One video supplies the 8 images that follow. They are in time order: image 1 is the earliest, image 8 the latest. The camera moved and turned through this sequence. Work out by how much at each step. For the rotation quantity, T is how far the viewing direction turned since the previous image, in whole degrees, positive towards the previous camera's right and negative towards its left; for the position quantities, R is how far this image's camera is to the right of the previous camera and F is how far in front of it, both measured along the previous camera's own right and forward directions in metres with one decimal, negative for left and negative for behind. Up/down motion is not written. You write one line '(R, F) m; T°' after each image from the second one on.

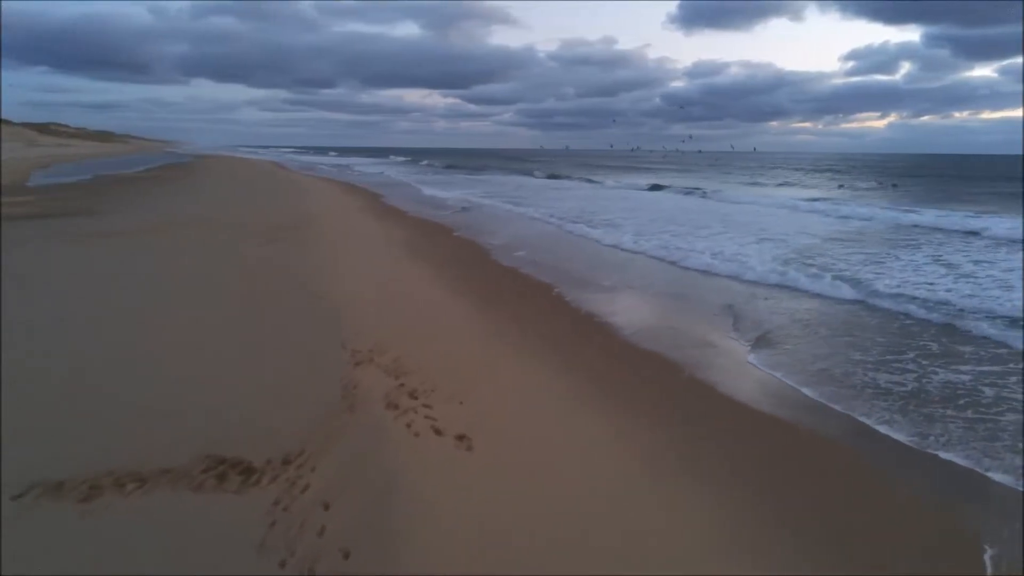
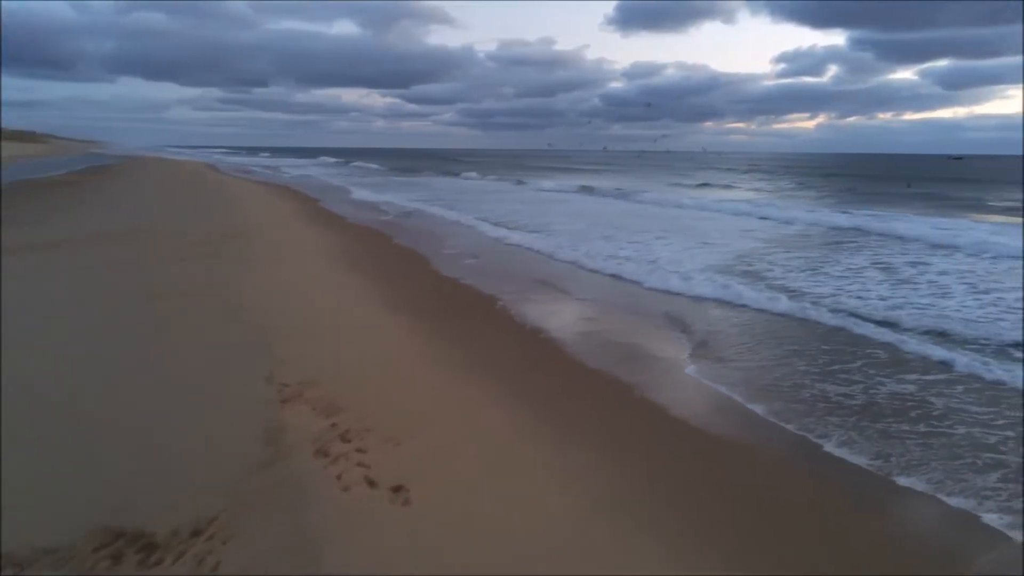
(0.0, +0.3) m; +4°
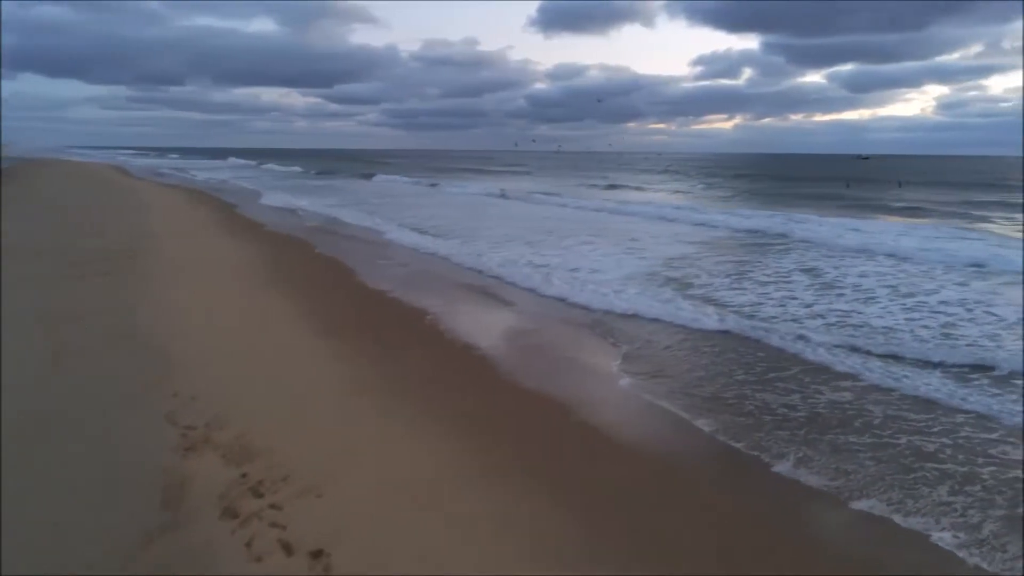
(0.0, +0.3) m; +5°
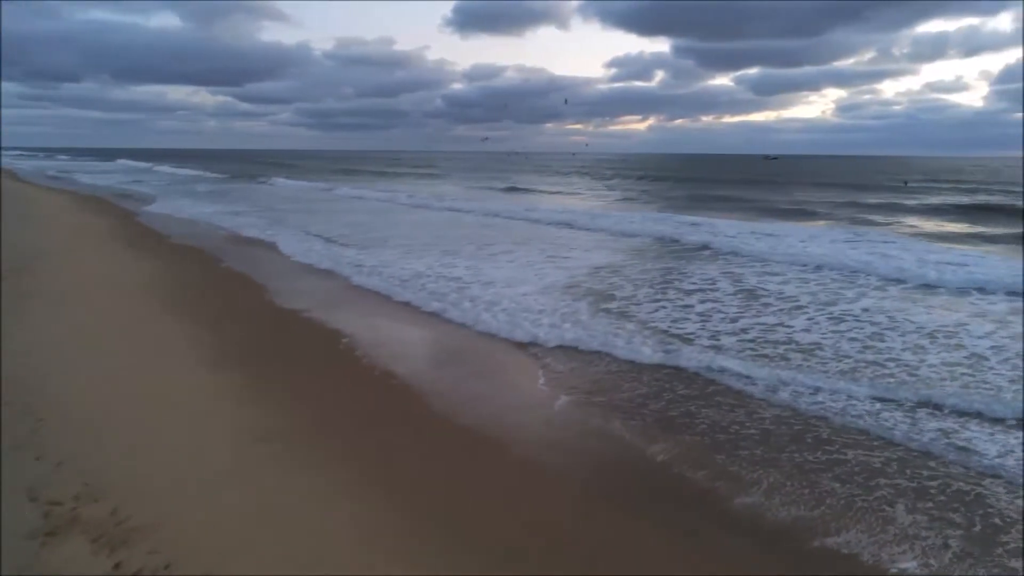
(0.0, +0.4) m; +6°
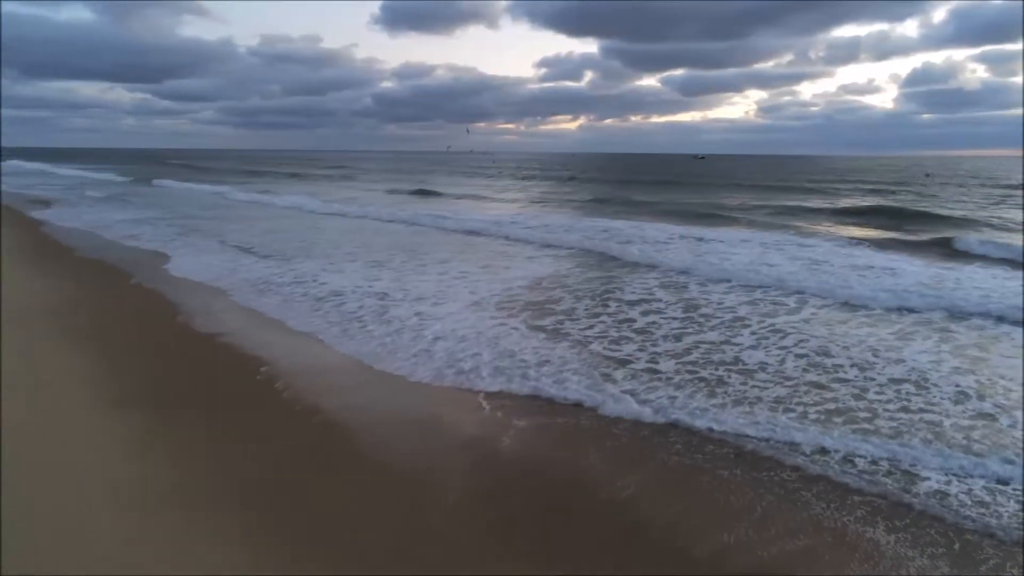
(0.0, +0.5) m; +5°
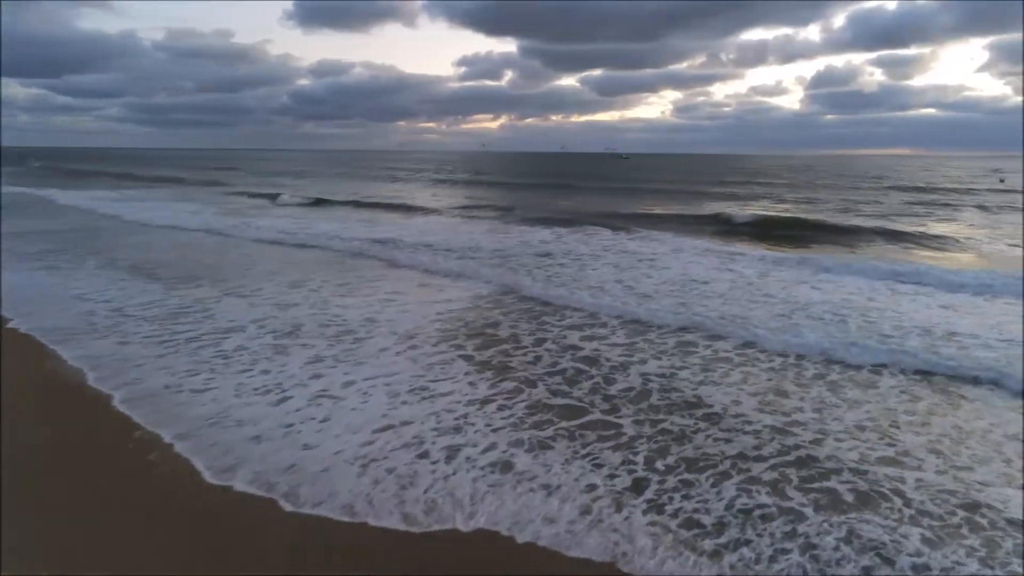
(-0.1, +0.8) m; +6°
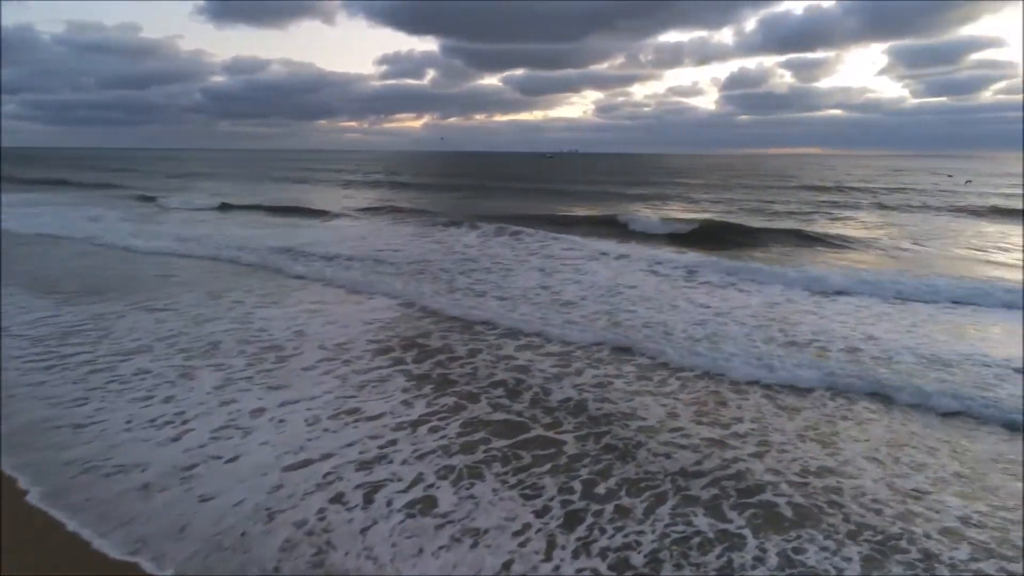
(0.0, +0.3) m; +6°
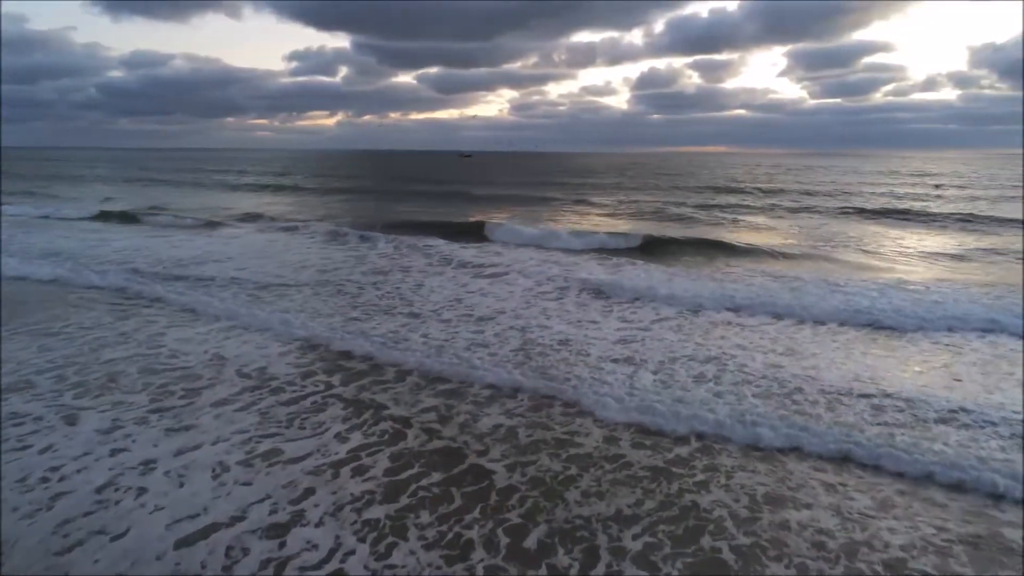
(0.0, +0.4) m; +6°
